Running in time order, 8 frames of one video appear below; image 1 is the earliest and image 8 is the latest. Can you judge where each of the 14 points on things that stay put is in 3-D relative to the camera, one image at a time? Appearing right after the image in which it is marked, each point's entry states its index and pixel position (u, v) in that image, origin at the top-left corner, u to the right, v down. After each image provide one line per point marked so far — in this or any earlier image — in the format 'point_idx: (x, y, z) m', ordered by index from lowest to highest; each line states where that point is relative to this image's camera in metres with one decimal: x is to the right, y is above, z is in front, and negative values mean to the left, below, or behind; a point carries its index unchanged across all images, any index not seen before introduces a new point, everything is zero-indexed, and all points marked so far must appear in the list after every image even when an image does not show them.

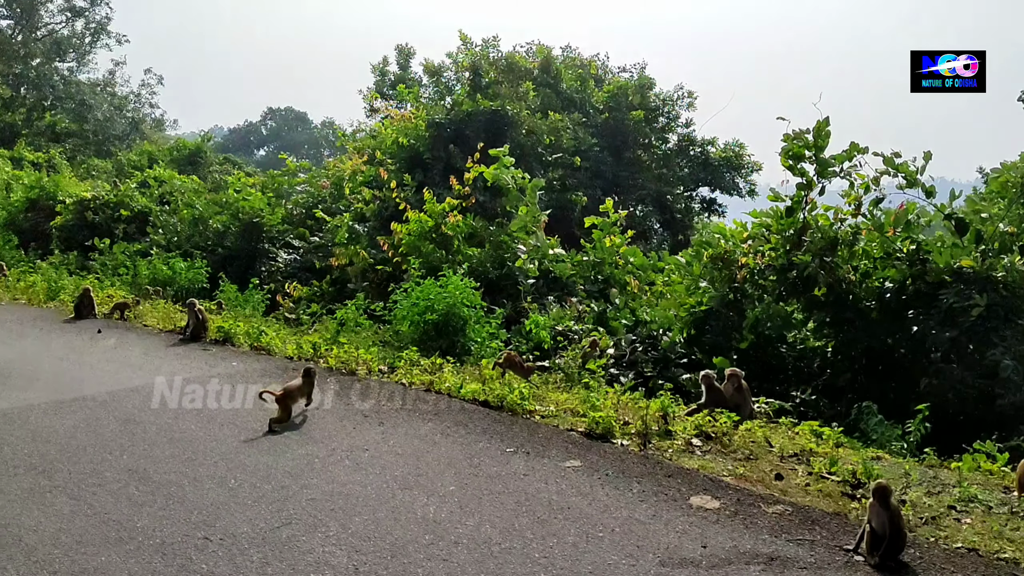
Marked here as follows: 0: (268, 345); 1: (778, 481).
0: (-2.5, -0.6, +7.6) m
1: (+1.5, -1.1, +4.2) m
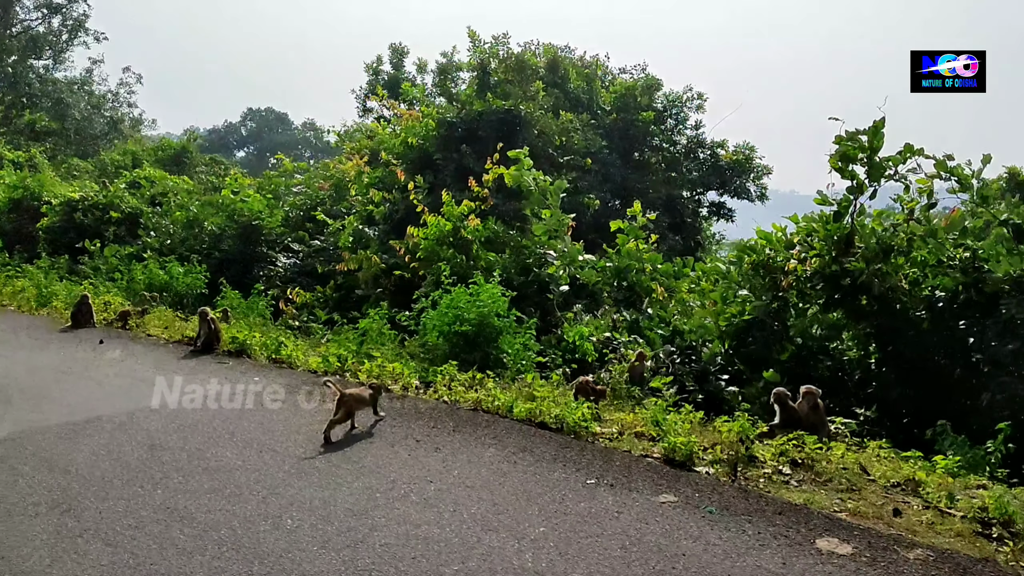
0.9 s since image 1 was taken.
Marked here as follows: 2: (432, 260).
0: (-2.1, -0.7, +7.1) m
1: (+2.0, -1.2, +3.8) m
2: (-1.0, +0.3, +9.6) m
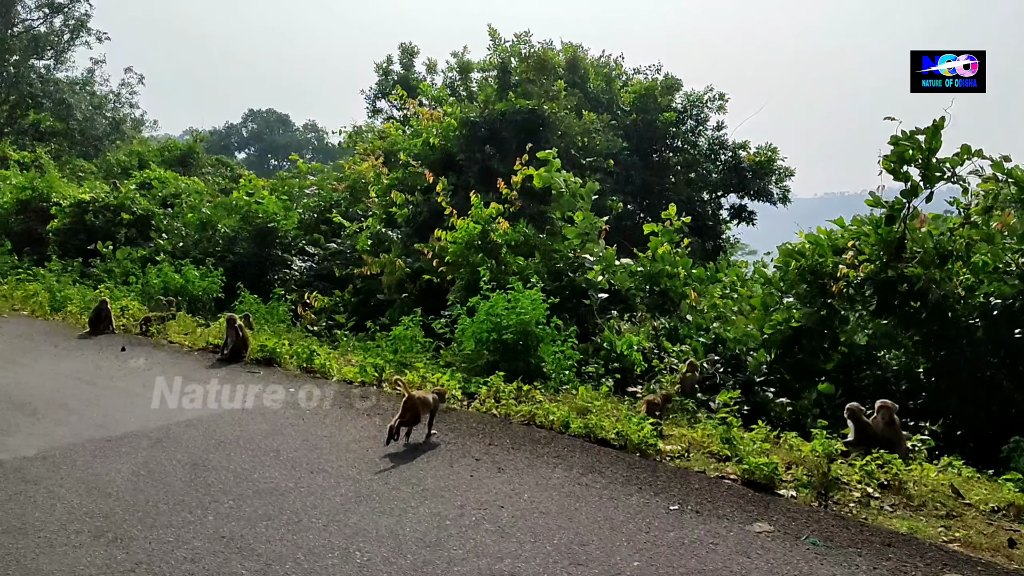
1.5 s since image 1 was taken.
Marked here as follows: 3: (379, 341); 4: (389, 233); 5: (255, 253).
0: (-1.7, -0.7, +6.8) m
1: (+2.4, -1.2, +3.5) m
2: (-0.6, +0.2, +9.3) m
3: (-1.3, -0.6, +7.6) m
4: (-1.9, +0.8, +11.5) m
5: (-4.7, +0.7, +13.6) m
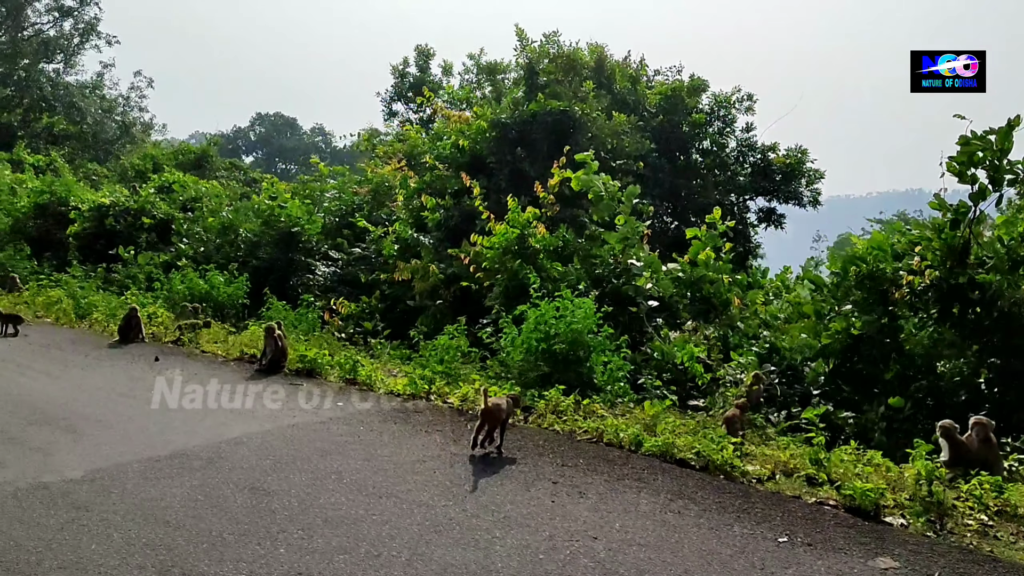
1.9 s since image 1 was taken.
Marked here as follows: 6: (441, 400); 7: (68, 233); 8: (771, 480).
0: (-1.2, -0.8, +6.5) m
1: (+2.8, -1.3, +3.2) m
2: (-0.1, +0.2, +9.0) m
3: (-0.8, -0.6, +7.4) m
4: (-1.4, +0.7, +11.2) m
5: (-4.1, +0.6, +13.4) m
6: (-0.6, -0.9, +6.0) m
7: (-8.4, +1.0, +14.1) m
8: (+1.5, -1.1, +4.3) m
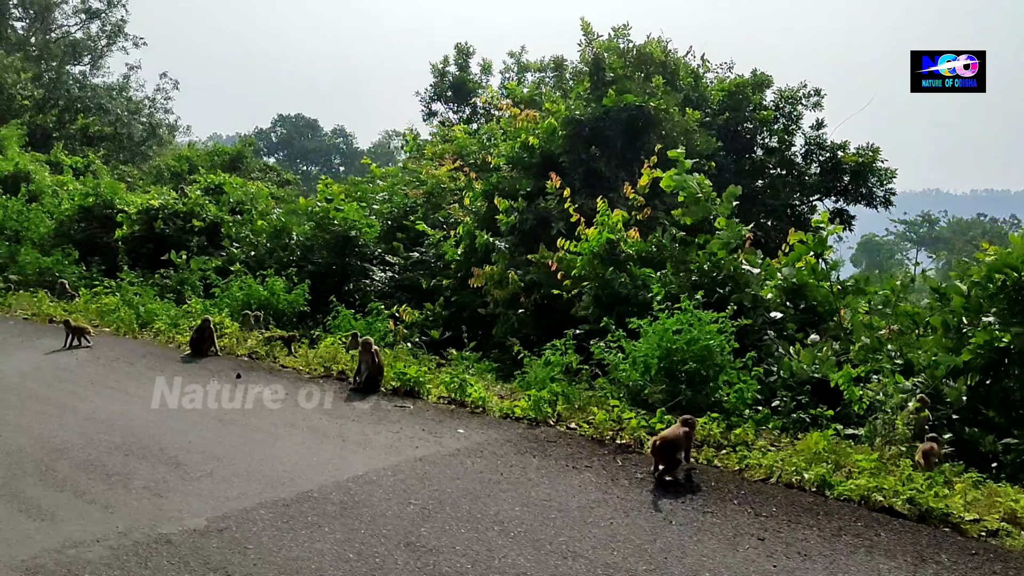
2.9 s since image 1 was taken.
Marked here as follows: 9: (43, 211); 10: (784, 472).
0: (-0.3, -0.9, +5.9) m
1: (+3.7, -1.4, +2.5) m
2: (+0.9, +0.1, +8.4) m
3: (+0.2, -0.7, +6.7) m
4: (-0.3, +0.6, +10.6) m
5: (-3.0, +0.5, +12.8) m
6: (+0.4, -1.0, +5.4) m
7: (-7.2, +0.9, +13.7) m
8: (+2.4, -1.2, +3.7) m
9: (-9.5, +1.6, +15.2) m
10: (+1.6, -1.1, +4.4) m
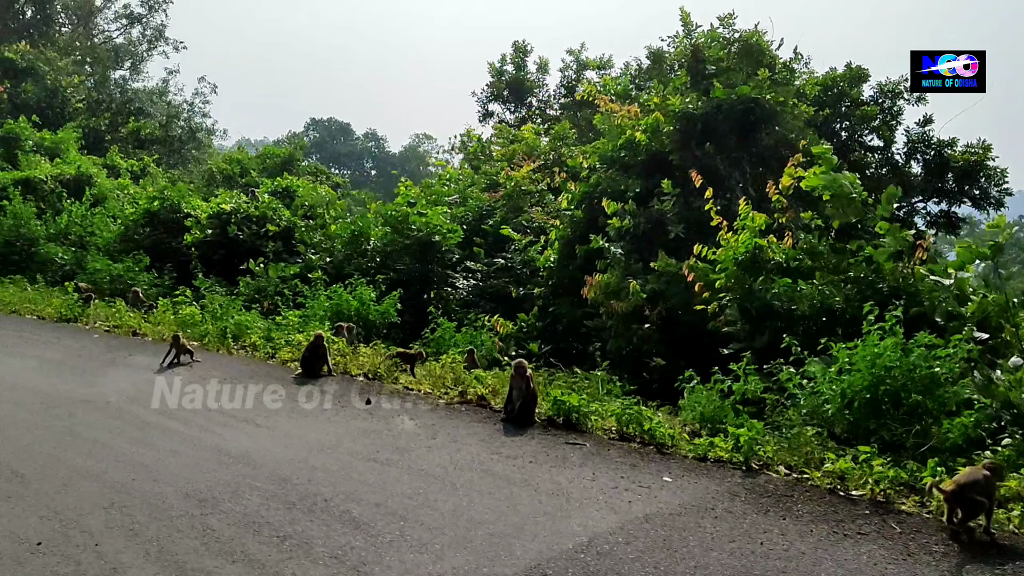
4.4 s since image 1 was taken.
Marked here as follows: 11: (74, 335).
0: (+1.0, -1.0, +5.0) m
1: (+4.9, -1.5, +1.5) m
2: (+2.3, -0.1, +7.6) m
3: (+1.5, -0.9, +5.9) m
4: (+1.1, +0.5, +9.8) m
5: (-1.5, +0.3, +12.1) m
6: (+1.7, -1.1, +4.5) m
7: (-5.7, +0.8, +13.1) m
8: (+3.7, -1.3, +2.8) m
9: (-7.9, +1.4, +14.7) m
10: (+2.8, -1.2, +3.5) m
11: (-5.2, -0.6, +8.9) m
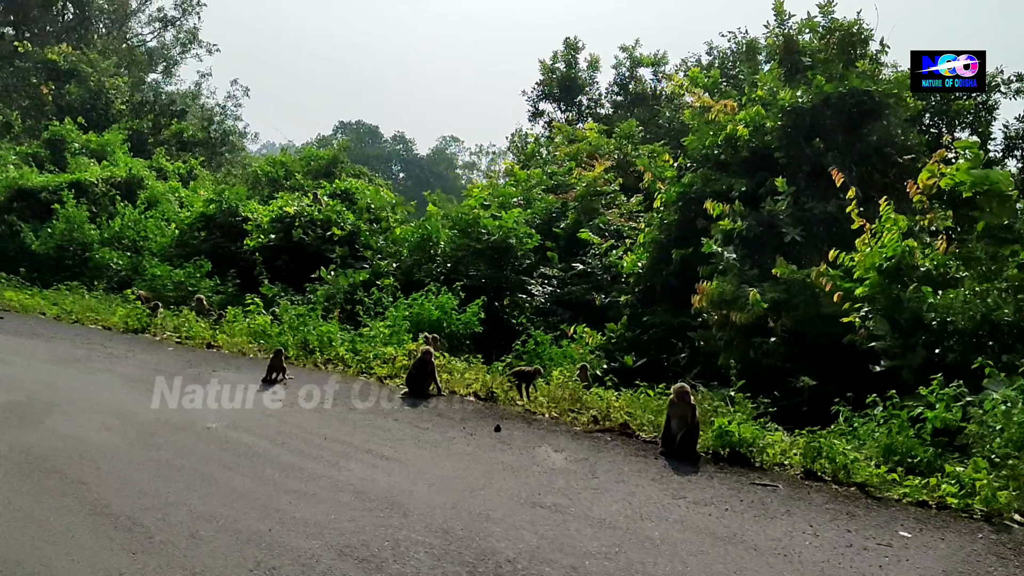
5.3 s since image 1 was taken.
0: (+2.1, -1.1, +4.3) m
1: (+5.8, -1.6, +0.7) m
2: (+3.4, -0.2, +6.8) m
3: (+2.5, -0.9, +5.2) m
4: (+2.3, +0.4, +9.1) m
5: (-0.3, +0.2, +11.4) m
6: (+2.7, -1.2, +3.8) m
7: (-4.4, +0.7, +12.5) m
8: (+4.6, -1.4, +2.0) m
9: (-6.7, +1.3, +14.2) m
10: (+3.8, -1.3, +2.7) m
11: (-4.1, -0.7, +8.3) m
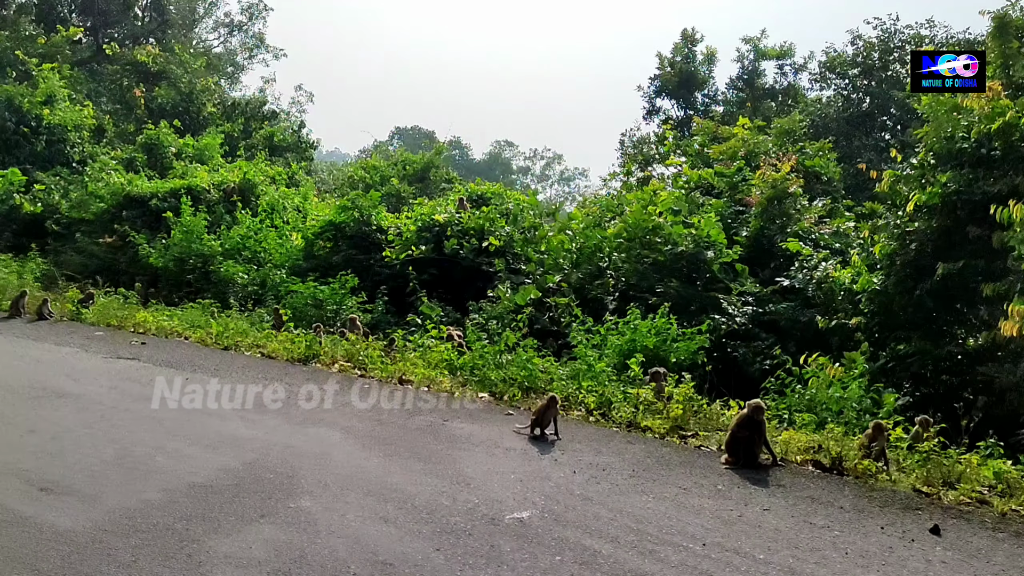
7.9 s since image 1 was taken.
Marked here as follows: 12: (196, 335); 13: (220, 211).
0: (+4.2, -1.3, +2.6) m
1: (+7.8, -1.7, -1.2) m
2: (+5.7, -0.4, +5.0) m
3: (+4.8, -1.2, +3.4) m
4: (+4.7, +0.2, +7.3) m
5: (+2.3, 0.0, +9.8) m
6: (+4.8, -1.4, +2.0) m
7: (-1.8, +0.4, +11.1) m
8: (+6.7, -1.6, +0.1) m
9: (-4.0, +1.0, +13.0) m
10: (+5.9, -1.5, +1.0) m
11: (-1.7, -0.9, +6.9) m
12: (-3.8, -0.6, +8.9) m
13: (-5.5, +1.4, +14.0) m
